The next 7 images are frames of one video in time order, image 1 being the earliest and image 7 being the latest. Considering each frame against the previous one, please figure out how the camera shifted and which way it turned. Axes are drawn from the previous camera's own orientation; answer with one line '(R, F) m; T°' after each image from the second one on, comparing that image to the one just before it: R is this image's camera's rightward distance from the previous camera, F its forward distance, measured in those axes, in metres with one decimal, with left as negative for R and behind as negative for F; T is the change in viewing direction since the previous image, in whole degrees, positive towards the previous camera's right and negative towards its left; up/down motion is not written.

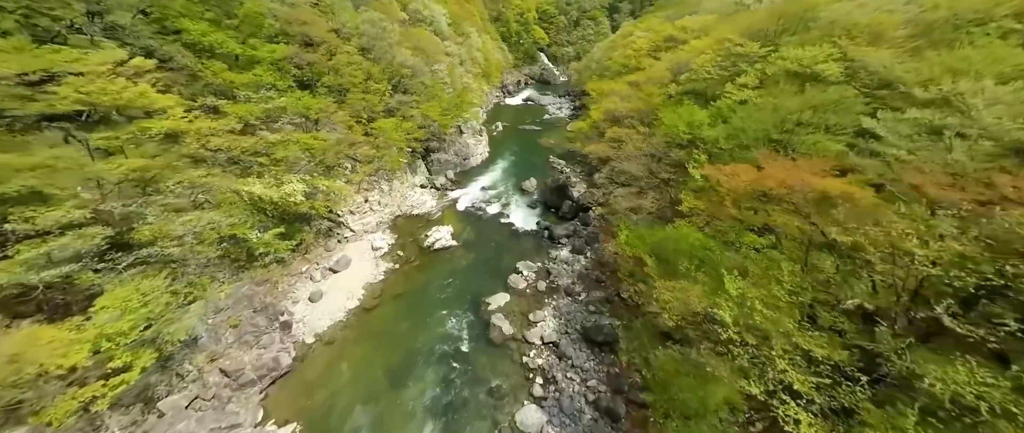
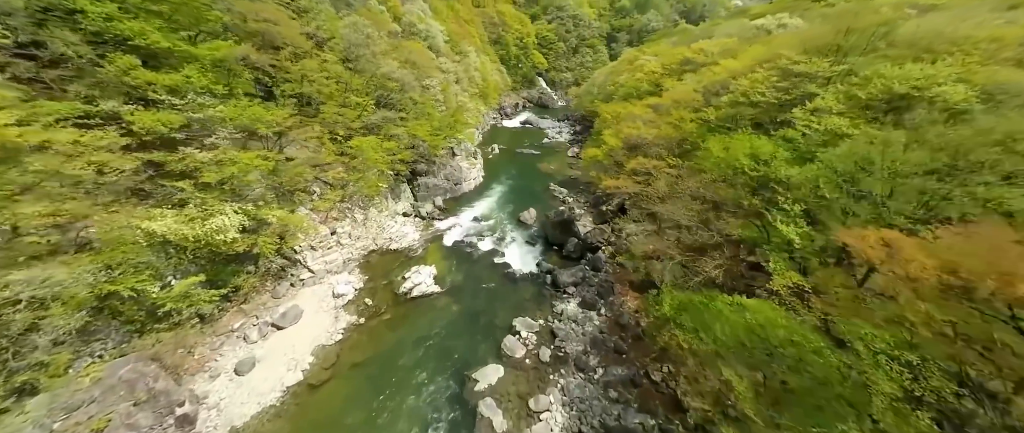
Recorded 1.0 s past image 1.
(-0.3, +4.1) m; +1°
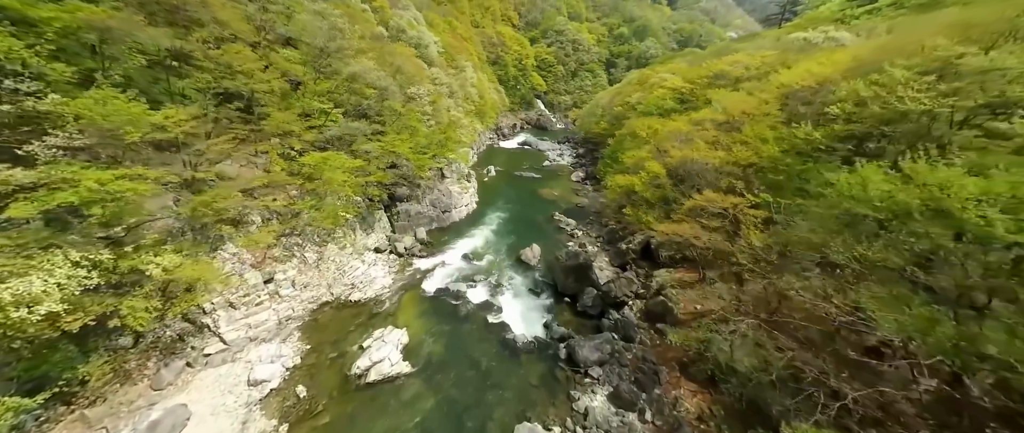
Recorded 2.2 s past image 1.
(-0.4, +5.4) m; +1°
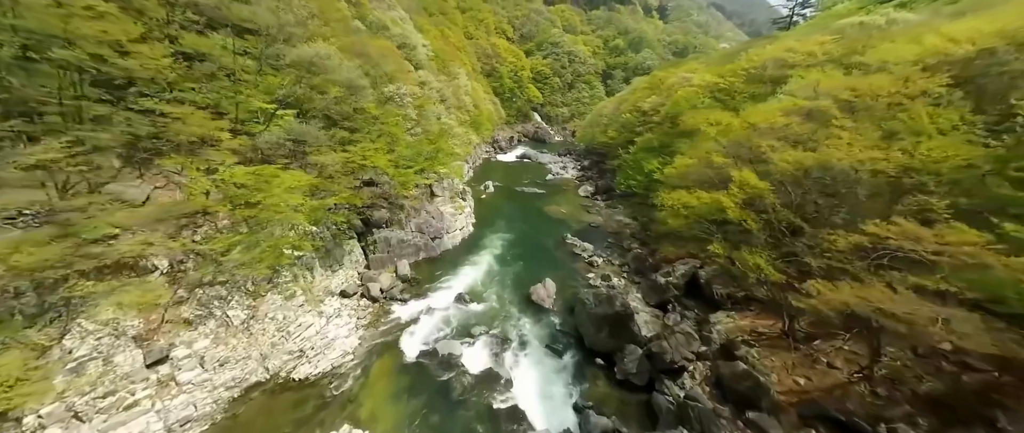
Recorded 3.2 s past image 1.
(-0.6, +5.0) m; +1°
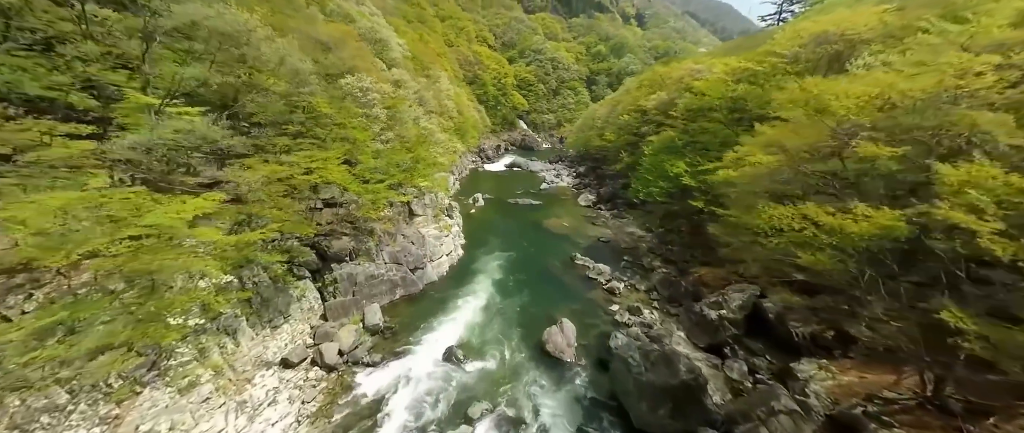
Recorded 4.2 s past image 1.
(-0.7, +4.4) m; +2°
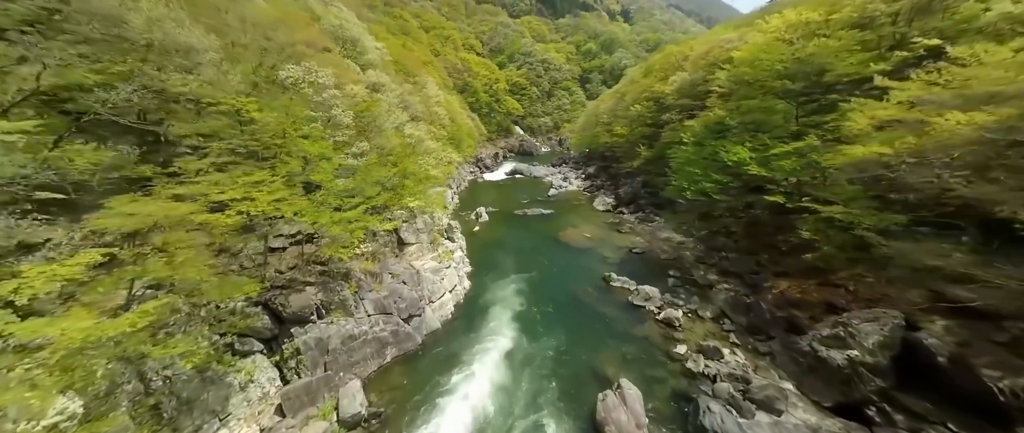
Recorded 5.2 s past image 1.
(-0.7, +4.2) m; 0°
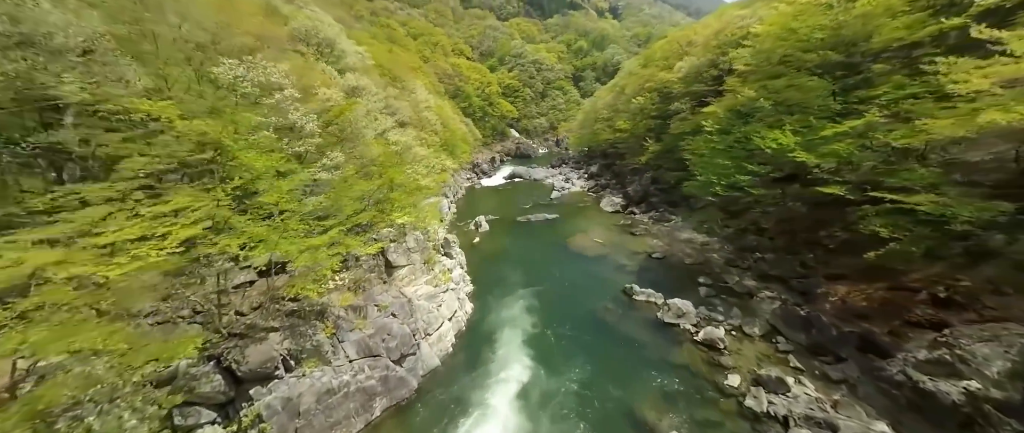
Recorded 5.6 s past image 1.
(-0.1, +2.2) m; 0°
